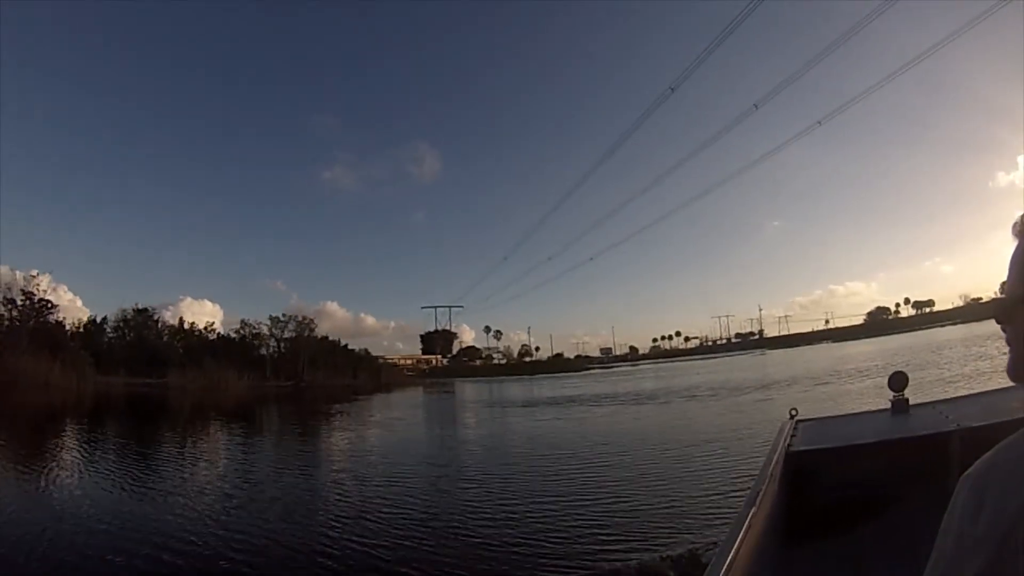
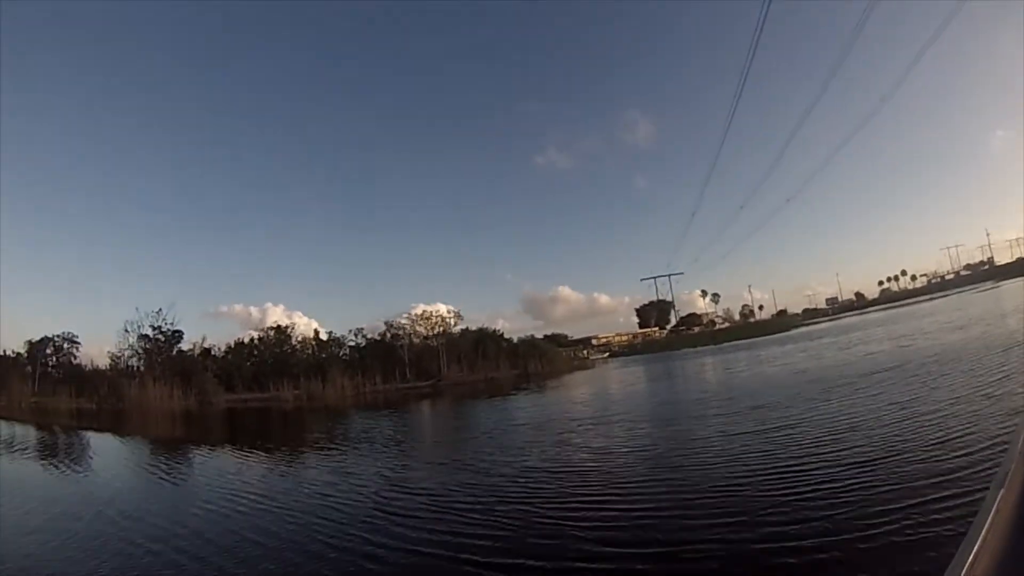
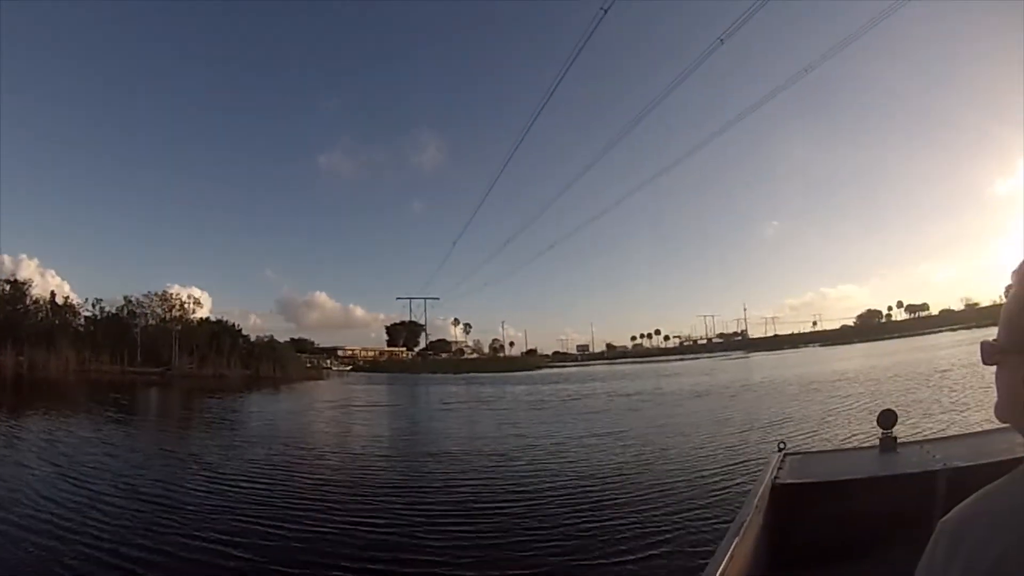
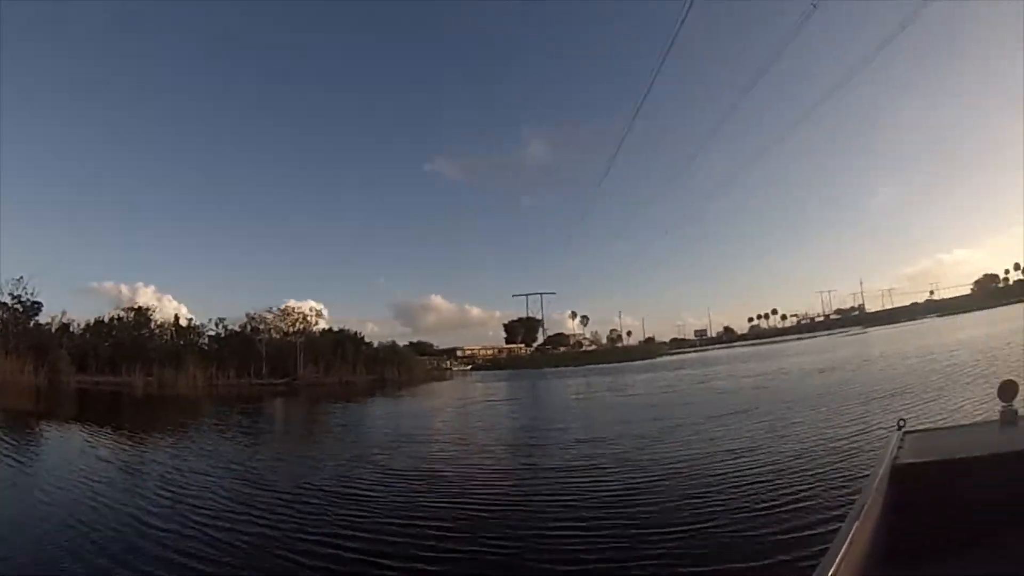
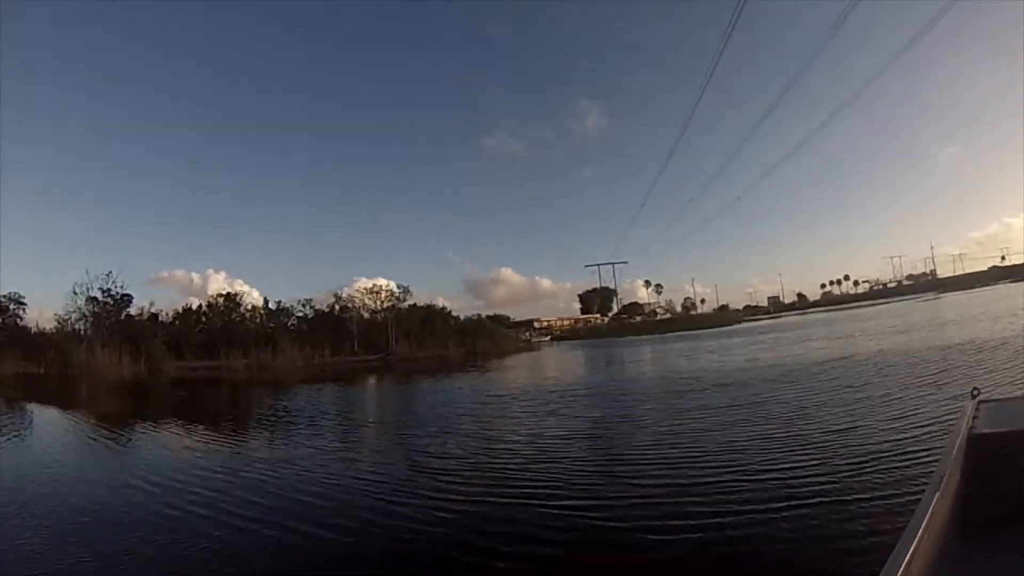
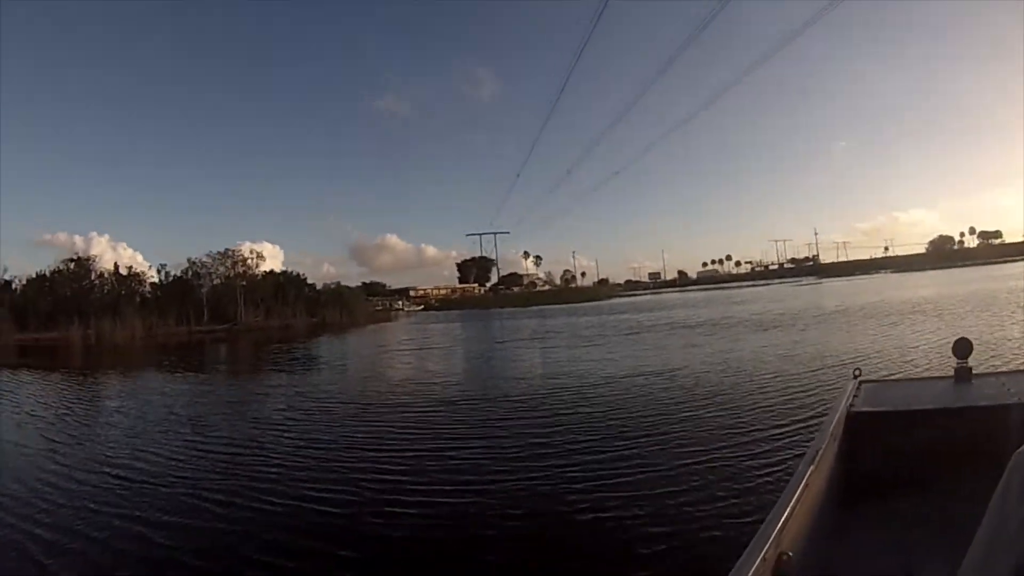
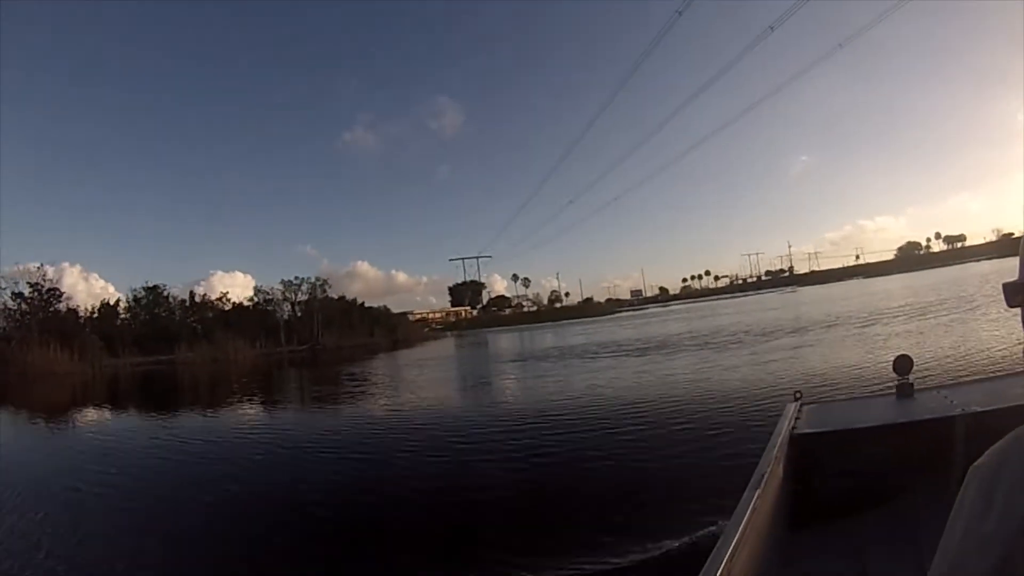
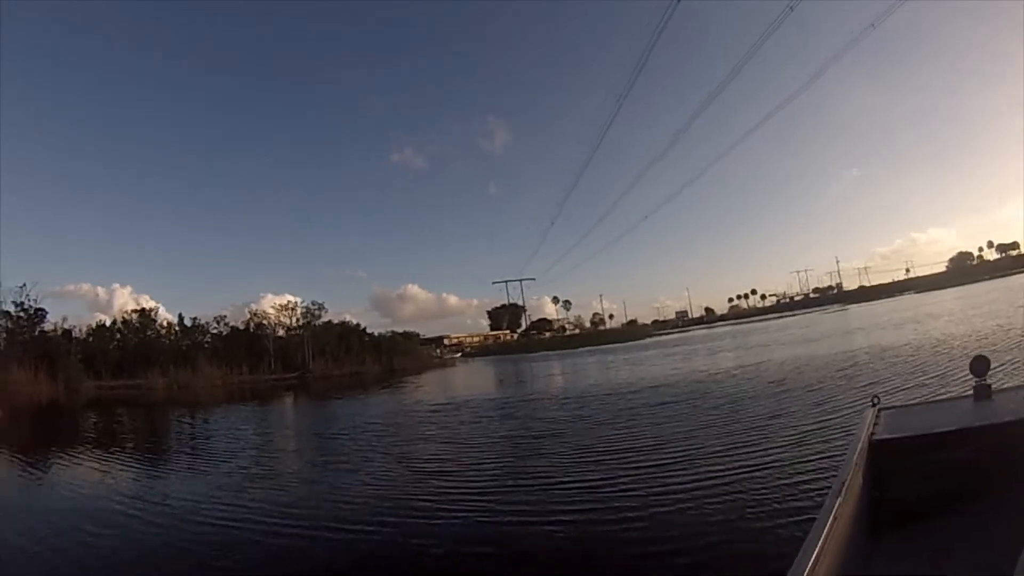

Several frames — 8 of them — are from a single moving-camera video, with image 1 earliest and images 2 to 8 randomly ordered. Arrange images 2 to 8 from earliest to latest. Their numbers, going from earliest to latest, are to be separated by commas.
7, 8, 5, 2, 4, 3, 6
